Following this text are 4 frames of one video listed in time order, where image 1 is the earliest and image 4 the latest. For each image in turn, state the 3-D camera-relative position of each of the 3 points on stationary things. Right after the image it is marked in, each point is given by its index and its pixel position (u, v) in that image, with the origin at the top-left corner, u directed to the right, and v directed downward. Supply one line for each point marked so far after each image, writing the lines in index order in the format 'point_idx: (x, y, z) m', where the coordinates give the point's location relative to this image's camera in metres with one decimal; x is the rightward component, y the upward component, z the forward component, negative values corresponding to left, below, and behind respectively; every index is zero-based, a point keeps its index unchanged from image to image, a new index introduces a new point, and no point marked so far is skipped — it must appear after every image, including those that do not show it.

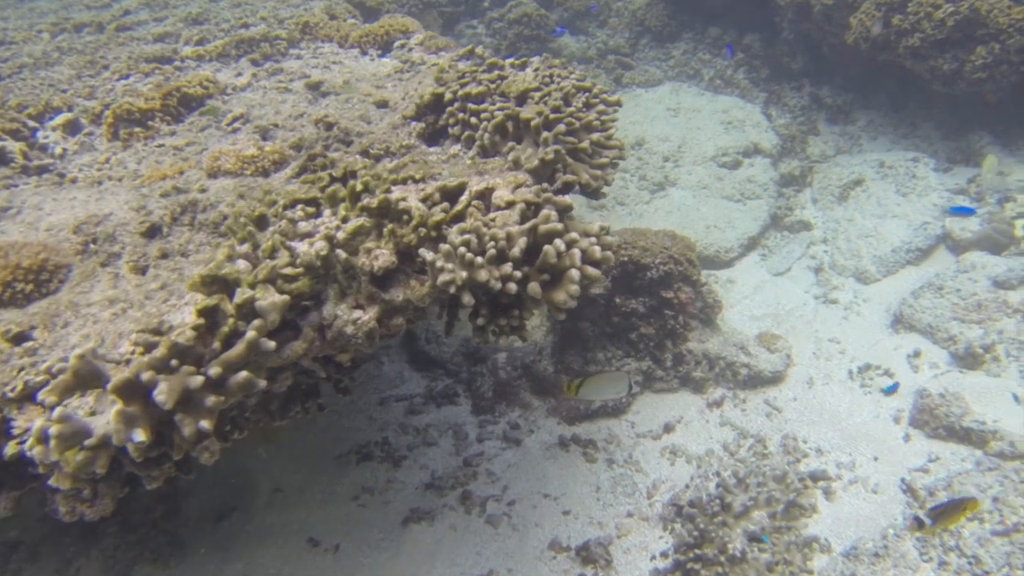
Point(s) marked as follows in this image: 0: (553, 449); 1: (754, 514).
0: (+0.3, -1.1, +4.8) m
1: (+1.5, -1.4, +4.2) m
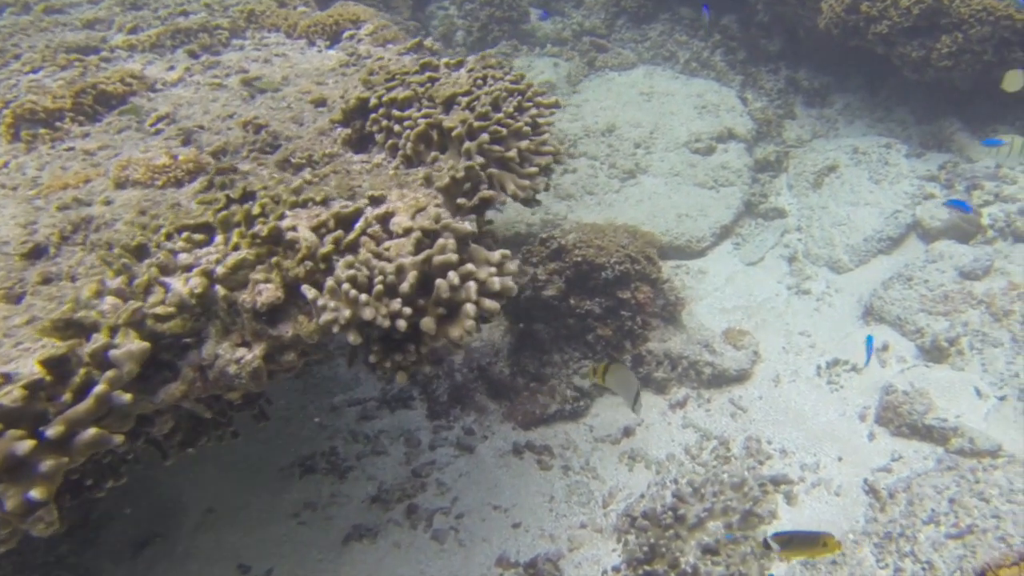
0: (0.0, -1.1, +4.7) m
1: (+1.1, -1.4, +4.0) m
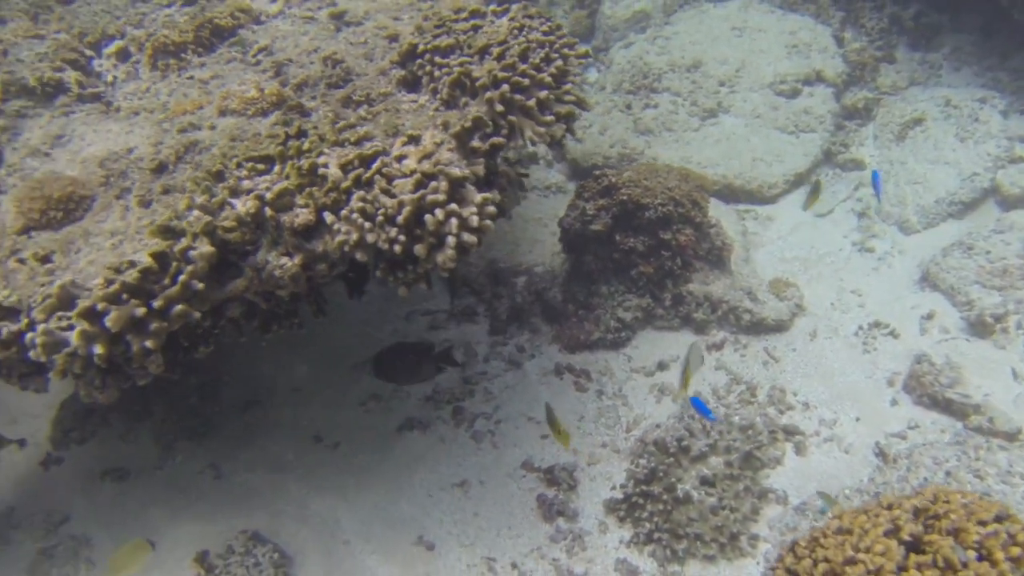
0: (+0.3, -0.7, +5.2) m
1: (+1.3, -1.1, +4.5) m
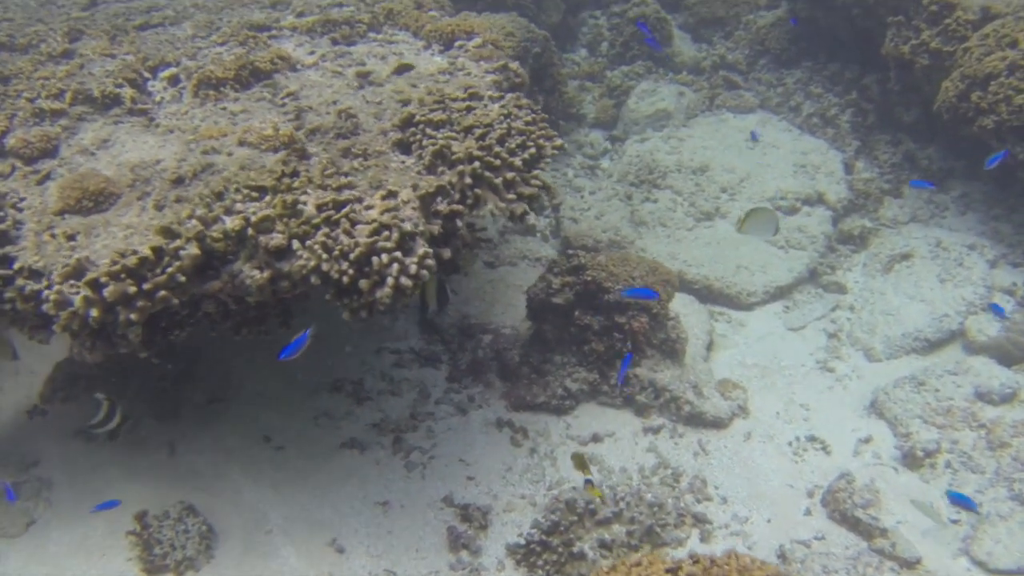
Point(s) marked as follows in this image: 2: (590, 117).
0: (-0.2, -1.1, +5.3) m
1: (+0.6, -1.6, +4.5) m
2: (+1.1, +2.3, +9.4) m
